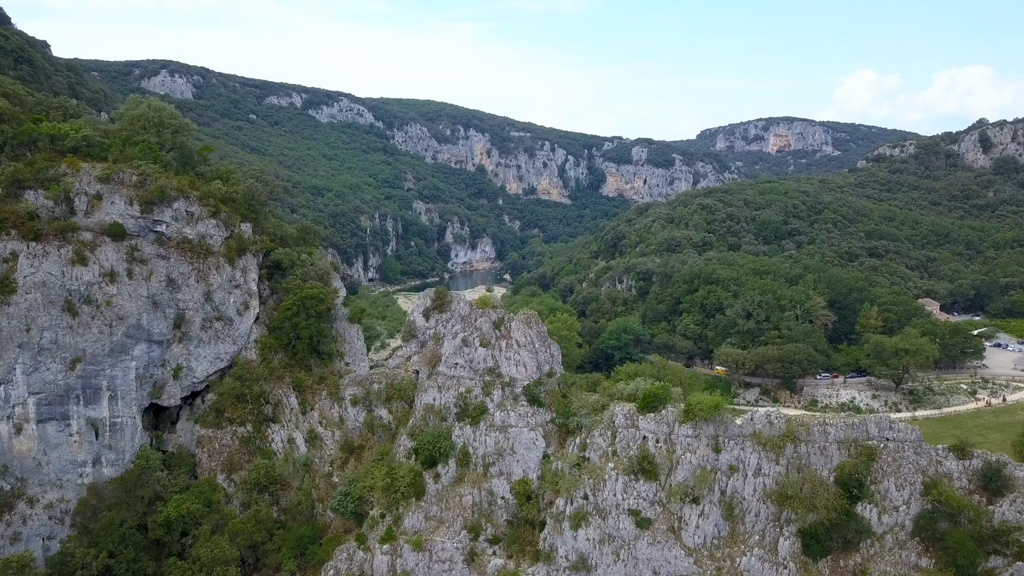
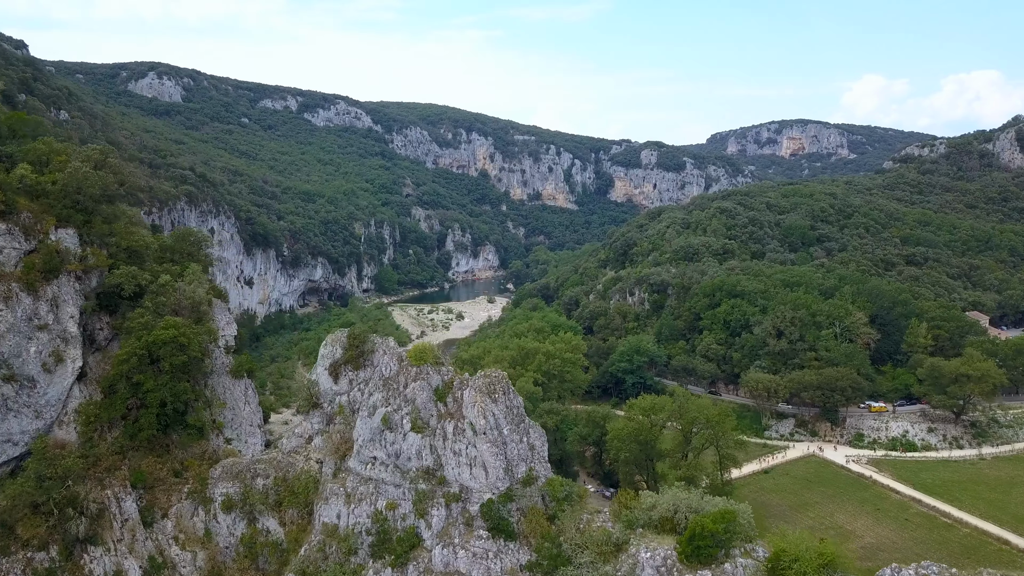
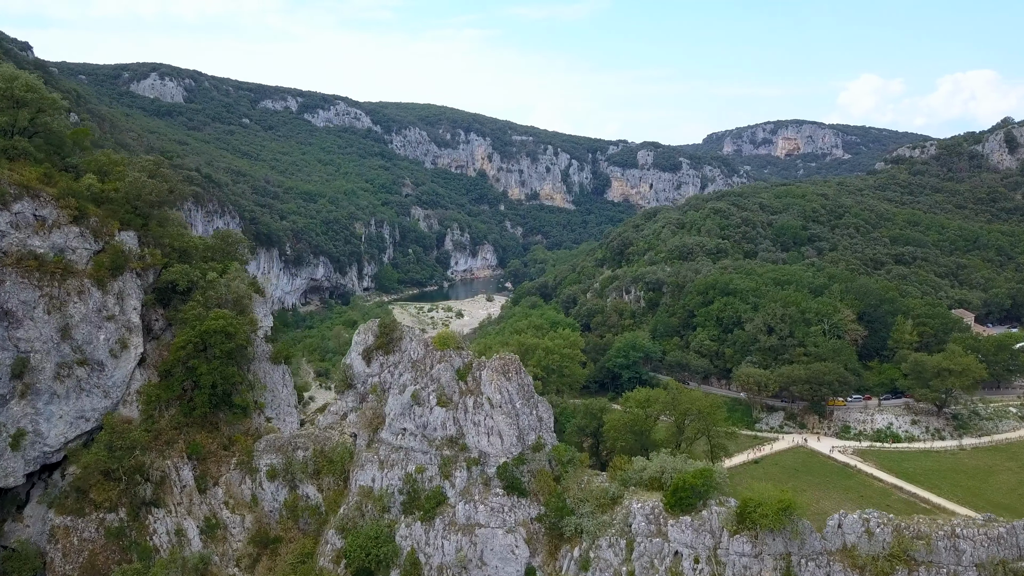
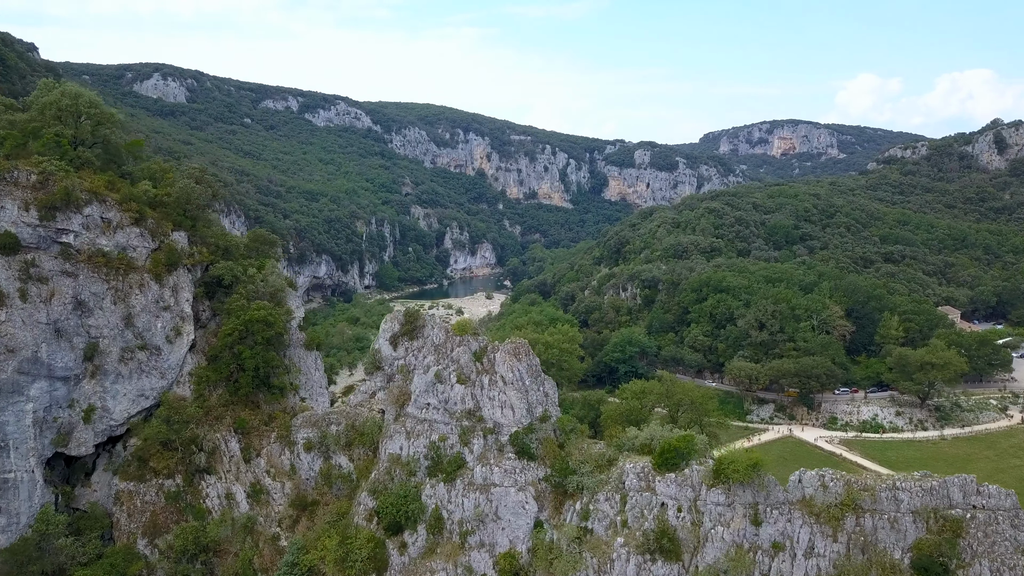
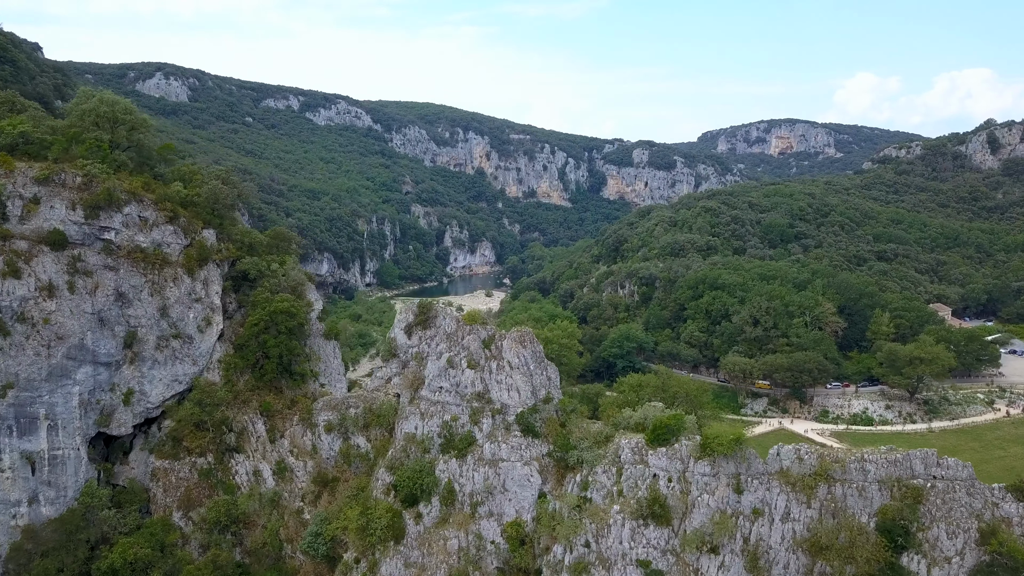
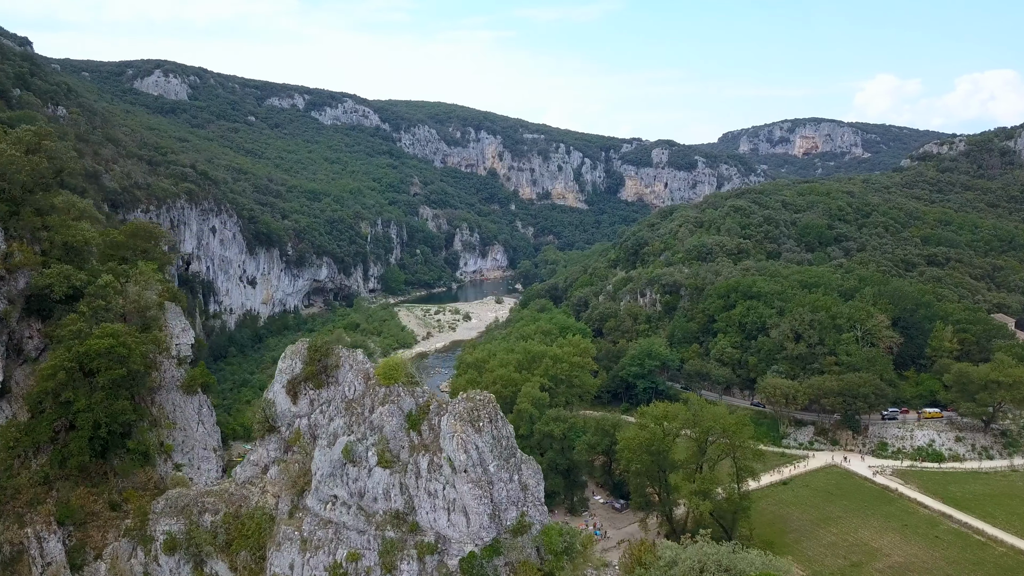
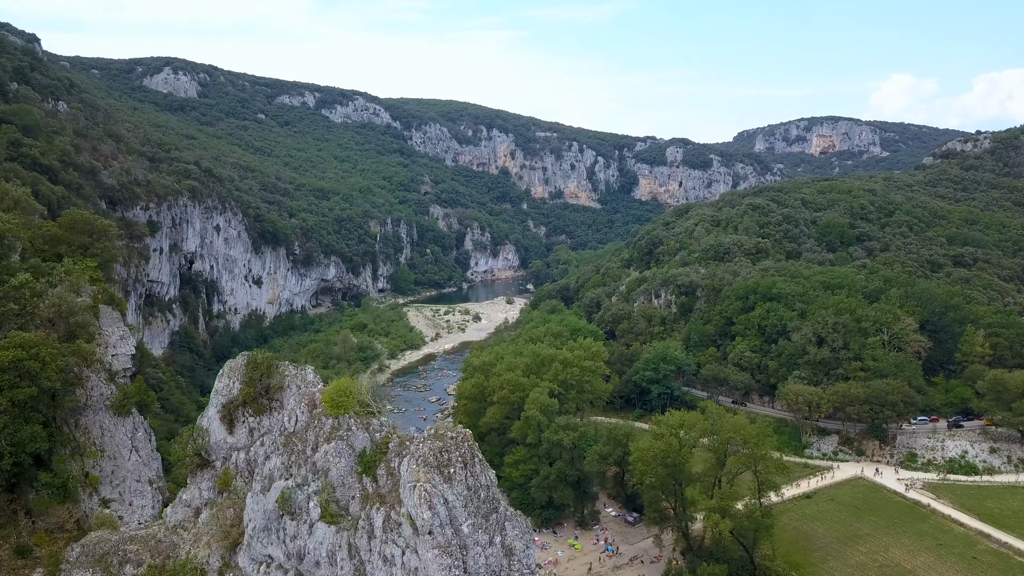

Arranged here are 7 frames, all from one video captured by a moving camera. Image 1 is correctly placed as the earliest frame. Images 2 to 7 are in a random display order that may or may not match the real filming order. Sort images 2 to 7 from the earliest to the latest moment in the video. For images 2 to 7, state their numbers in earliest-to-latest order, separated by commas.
5, 4, 3, 2, 6, 7
